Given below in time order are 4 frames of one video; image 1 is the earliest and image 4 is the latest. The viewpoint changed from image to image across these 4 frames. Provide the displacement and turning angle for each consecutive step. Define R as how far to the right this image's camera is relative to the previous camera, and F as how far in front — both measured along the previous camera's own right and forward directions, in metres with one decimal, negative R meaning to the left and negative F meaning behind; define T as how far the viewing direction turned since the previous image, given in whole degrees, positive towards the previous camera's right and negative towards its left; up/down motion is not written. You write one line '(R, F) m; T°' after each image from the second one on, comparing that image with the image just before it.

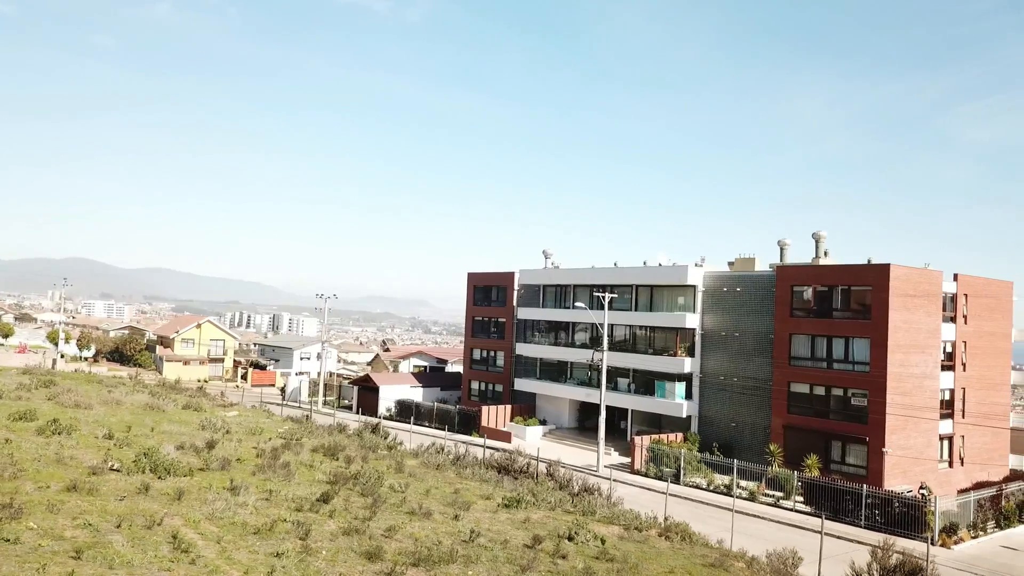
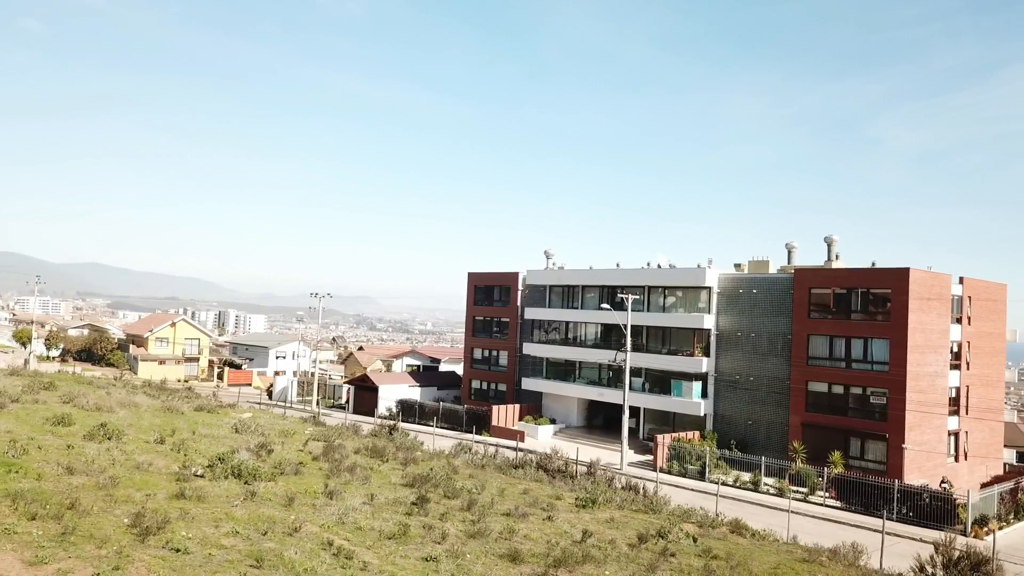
(-3.2, -0.2) m; +4°
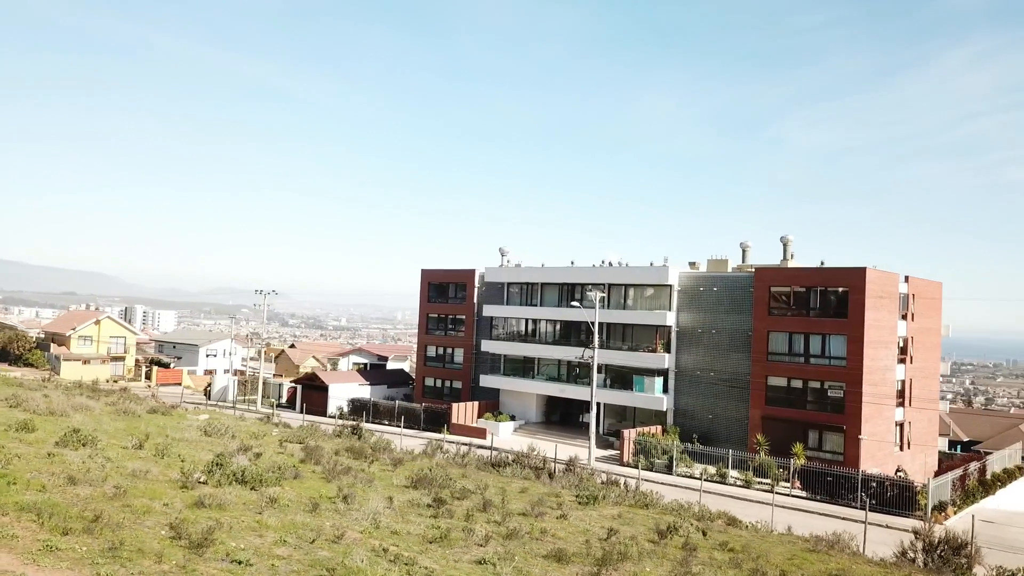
(-2.1, +0.1) m; +6°
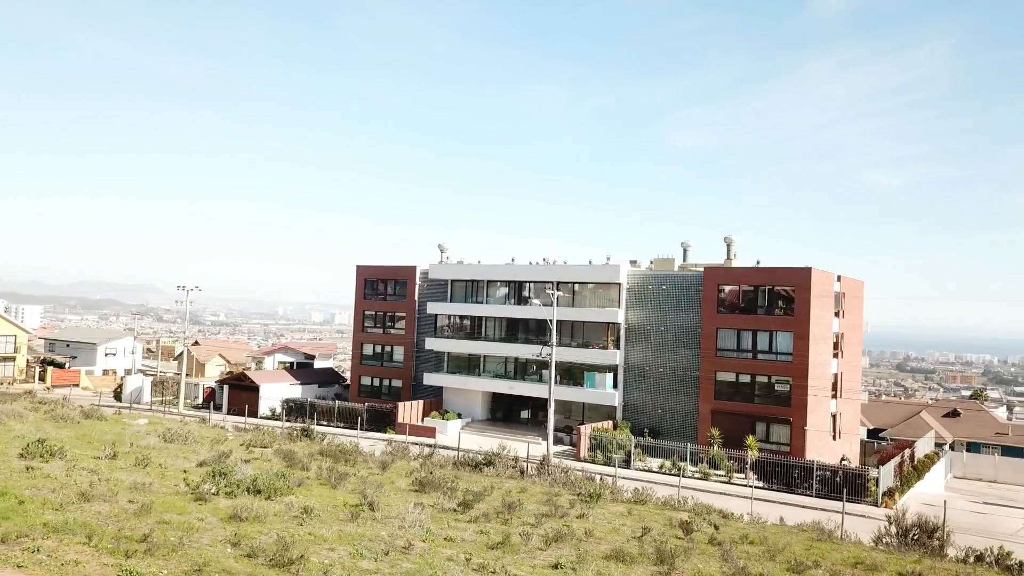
(-2.9, +0.3) m; +8°
